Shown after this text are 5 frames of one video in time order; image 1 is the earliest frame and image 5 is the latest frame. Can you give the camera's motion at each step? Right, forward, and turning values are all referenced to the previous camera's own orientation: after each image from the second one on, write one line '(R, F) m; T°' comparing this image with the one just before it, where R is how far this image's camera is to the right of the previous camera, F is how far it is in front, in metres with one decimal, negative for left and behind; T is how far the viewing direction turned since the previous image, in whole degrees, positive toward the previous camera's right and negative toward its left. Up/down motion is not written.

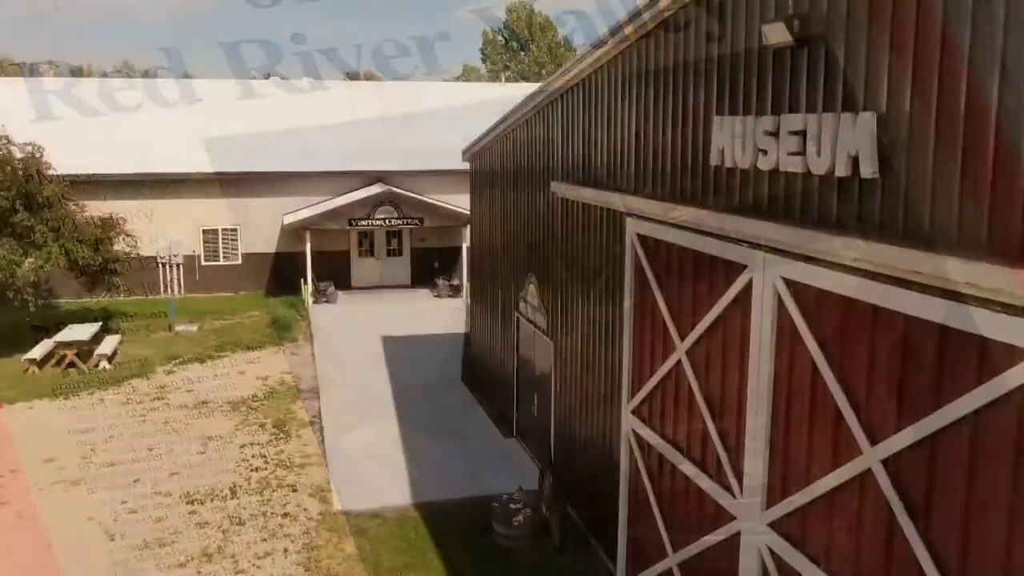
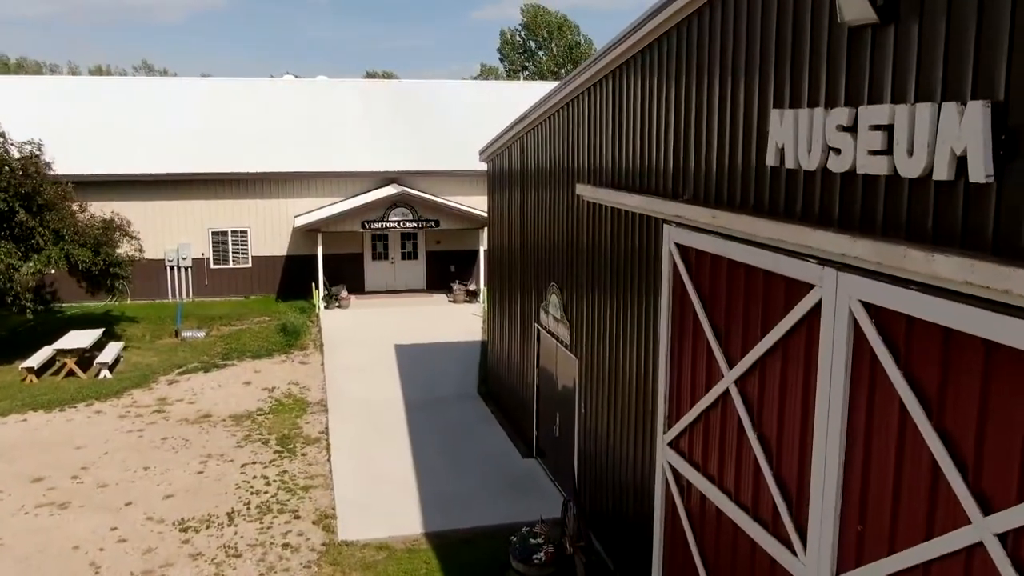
(0.0, +0.8) m; -1°
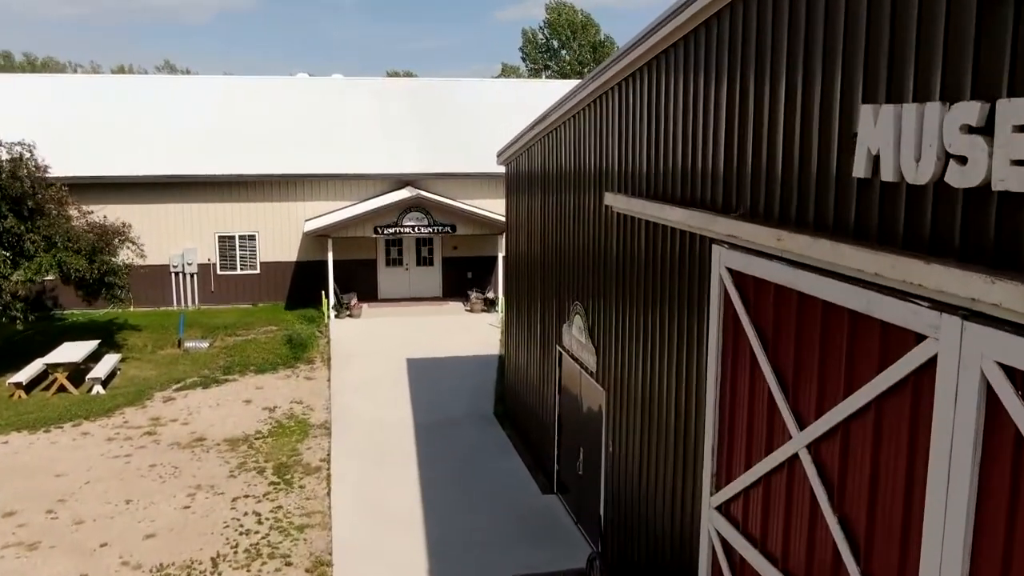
(0.0, +1.0) m; -1°
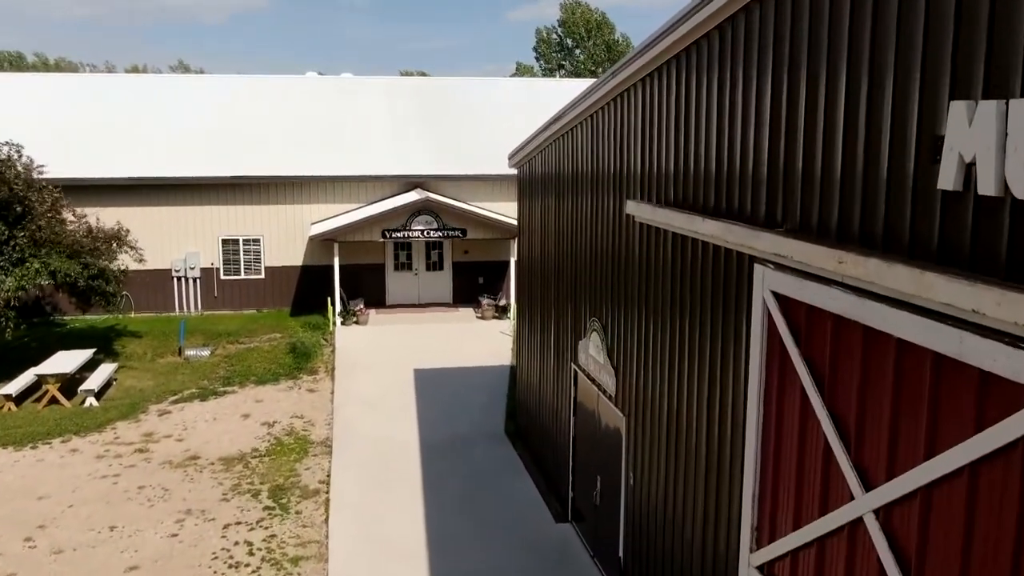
(0.0, +0.7) m; -1°
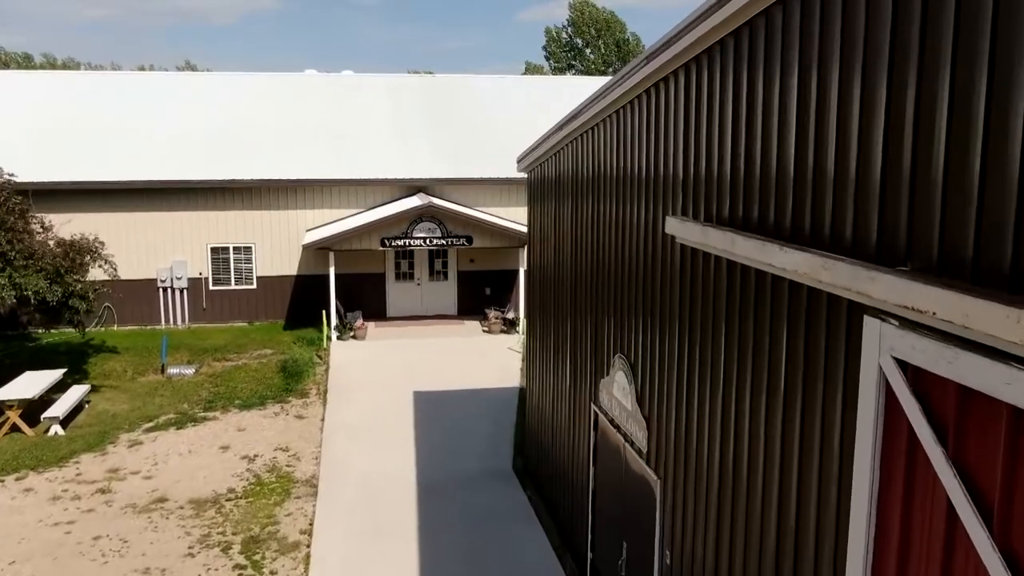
(0.0, +1.3) m; -1°
